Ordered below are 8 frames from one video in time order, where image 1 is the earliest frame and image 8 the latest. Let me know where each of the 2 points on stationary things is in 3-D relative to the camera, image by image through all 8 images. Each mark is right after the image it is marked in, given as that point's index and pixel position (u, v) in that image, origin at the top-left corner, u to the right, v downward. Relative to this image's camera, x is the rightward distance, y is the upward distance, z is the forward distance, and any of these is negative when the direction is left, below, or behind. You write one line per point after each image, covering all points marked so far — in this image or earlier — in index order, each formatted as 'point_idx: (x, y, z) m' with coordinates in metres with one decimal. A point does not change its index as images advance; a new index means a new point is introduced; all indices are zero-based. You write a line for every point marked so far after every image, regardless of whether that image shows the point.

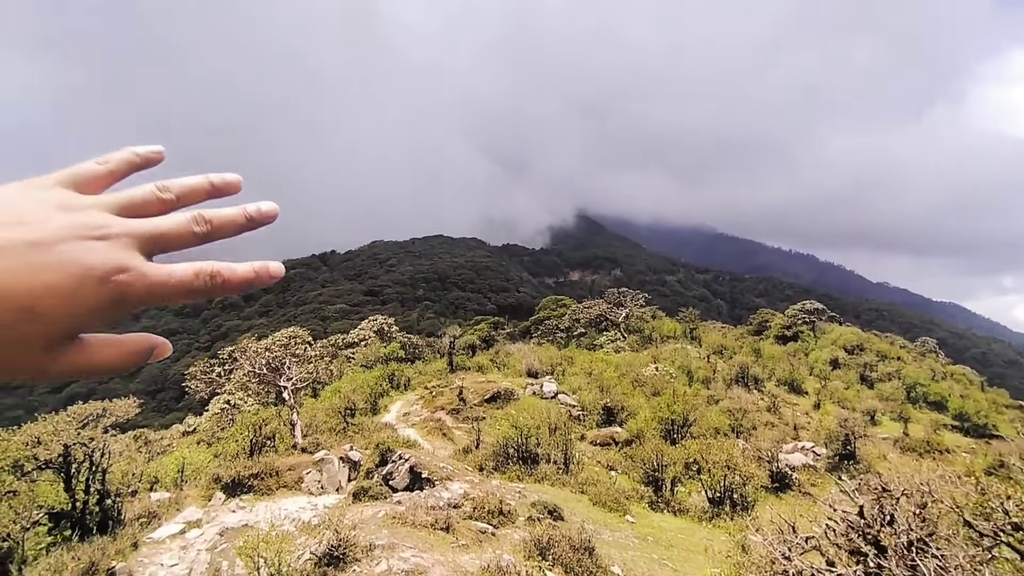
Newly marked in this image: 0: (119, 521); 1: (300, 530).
0: (-14.8, -8.7, +18.5) m
1: (-7.1, -7.9, +16.7) m
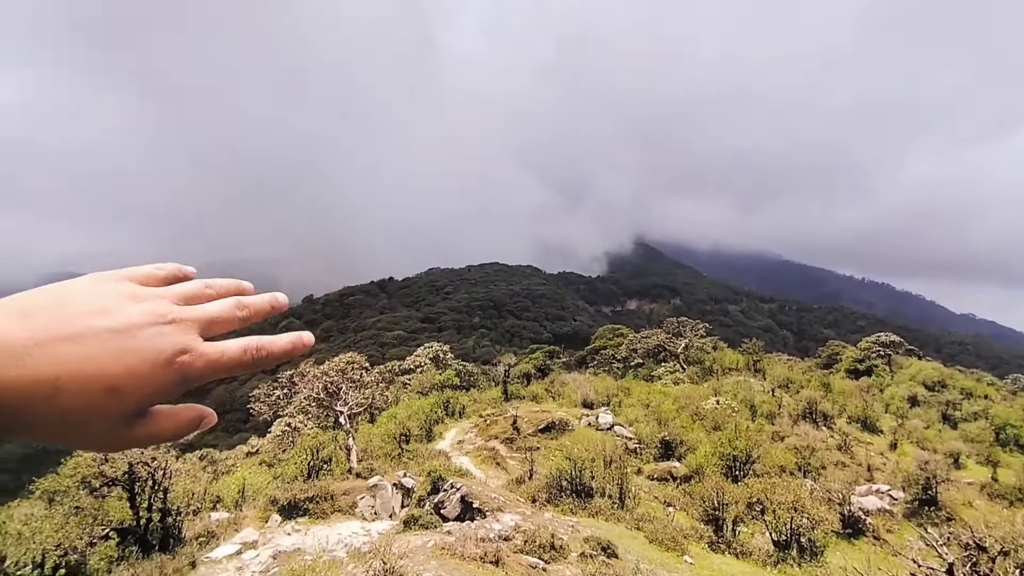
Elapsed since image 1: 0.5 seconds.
0: (-12.9, -9.7, +18.9) m
1: (-5.4, -8.8, +16.3) m
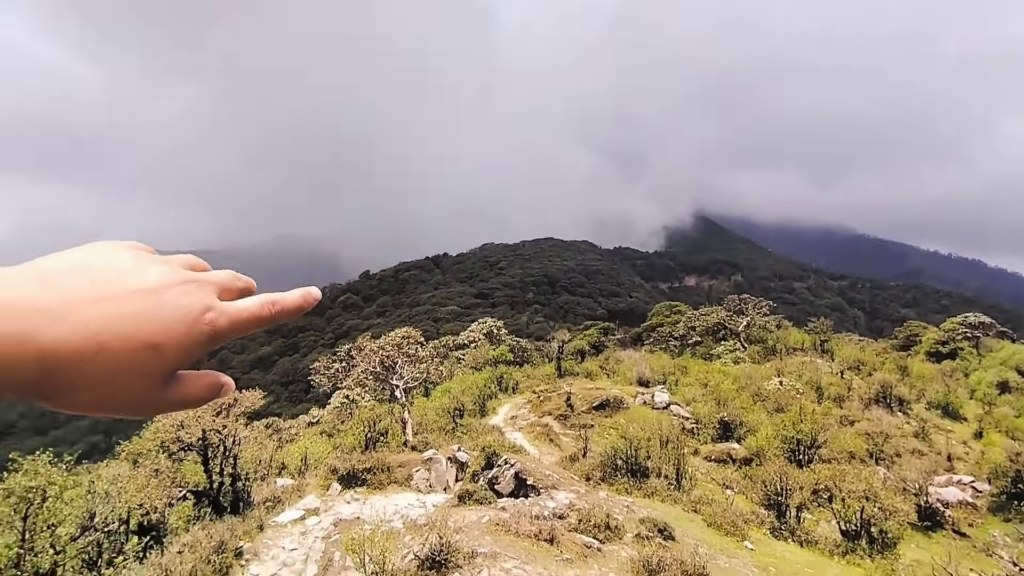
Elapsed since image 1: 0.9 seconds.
0: (-10.8, -8.7, +19.8) m
1: (-3.7, -8.0, +16.3) m
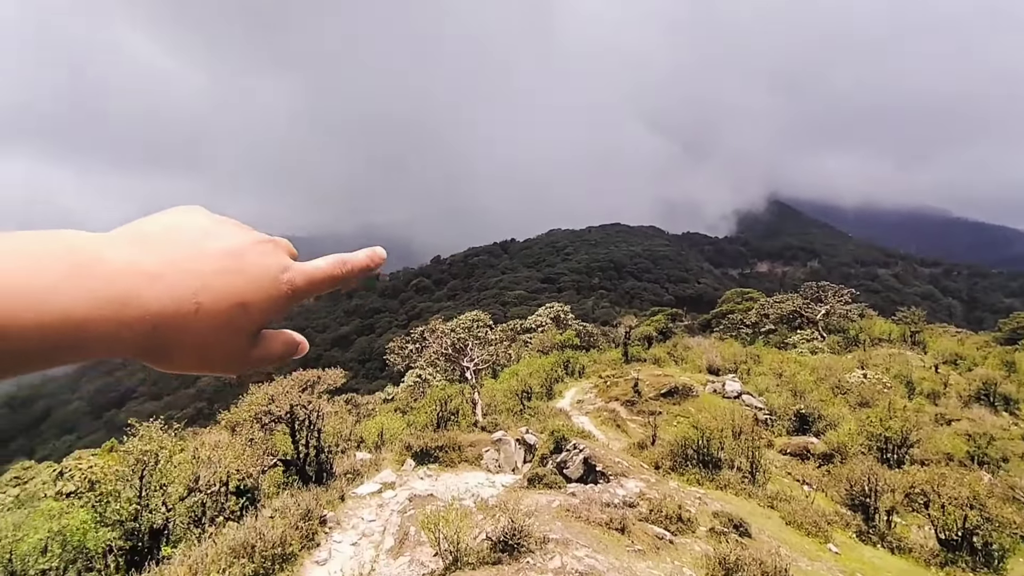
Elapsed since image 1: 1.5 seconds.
0: (-7.8, -8.0, +20.7) m
1: (-1.2, -7.4, +16.3) m
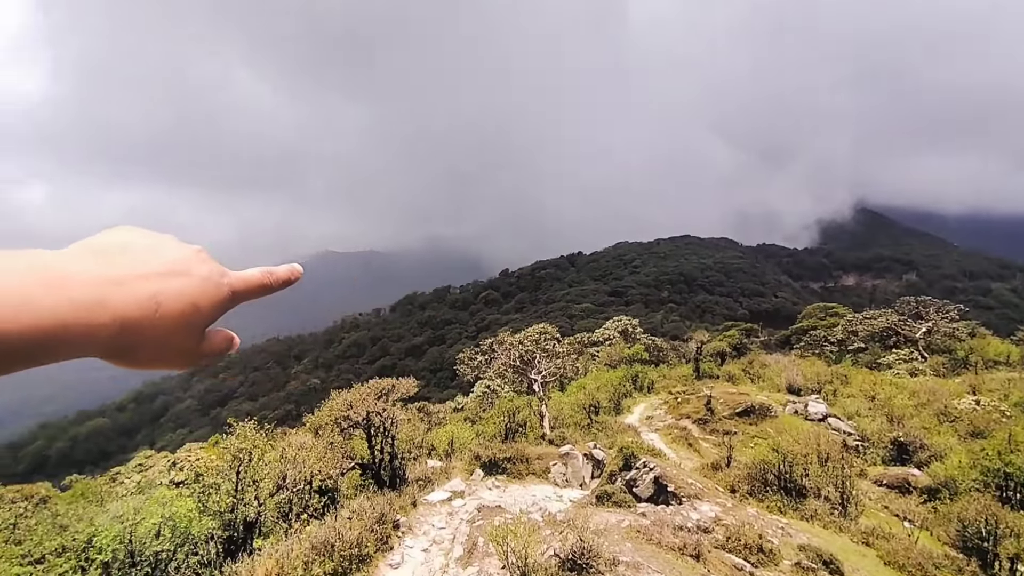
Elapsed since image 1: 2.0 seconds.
0: (-4.8, -8.4, +21.4) m
1: (+1.1, -7.8, +16.2) m
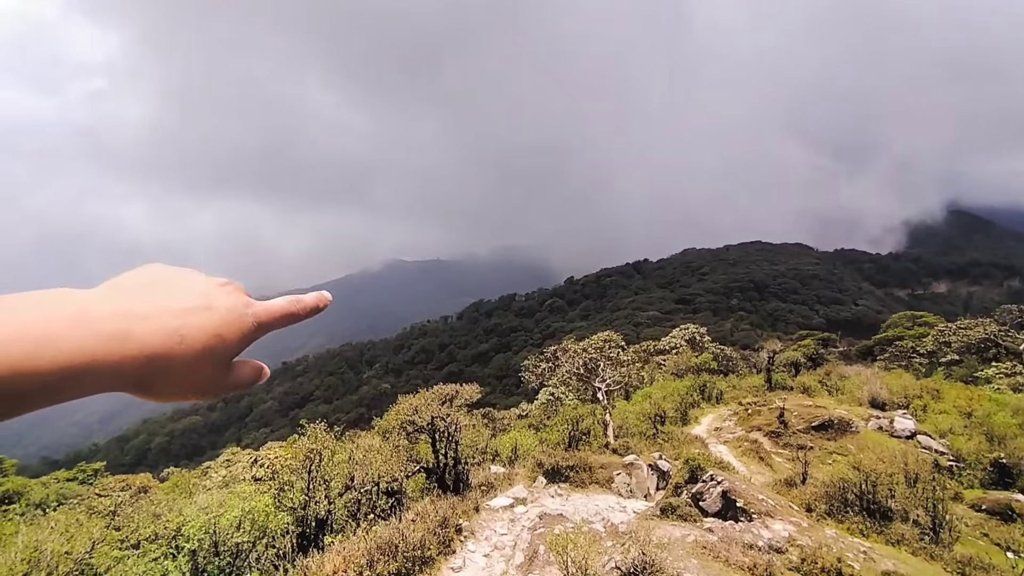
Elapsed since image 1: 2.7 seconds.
0: (-2.1, -8.7, +21.5) m
1: (+3.2, -8.0, +15.6) m
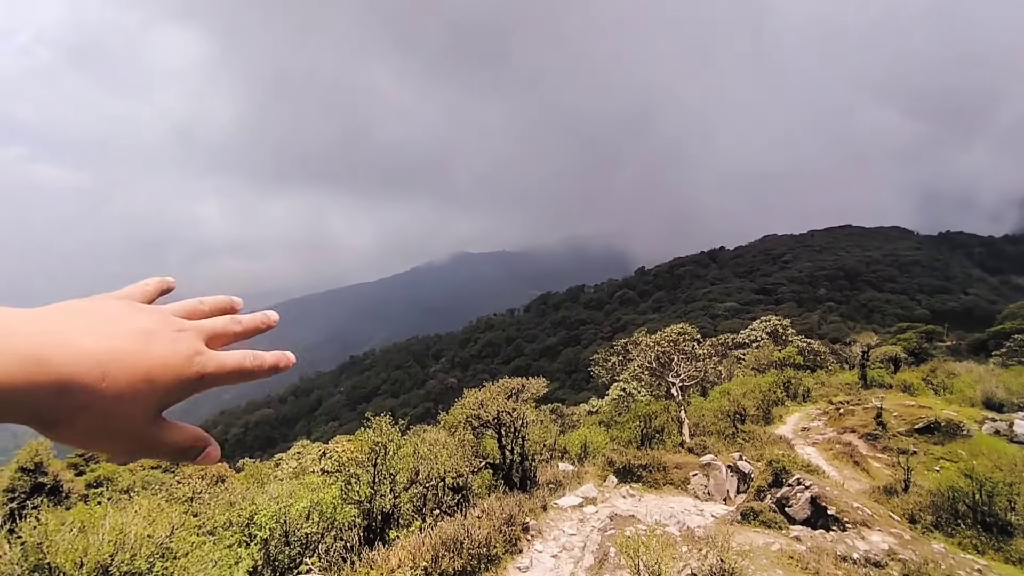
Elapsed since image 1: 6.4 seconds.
0: (+0.8, -8.5, +20.8) m
1: (+5.1, -7.8, +14.2) m
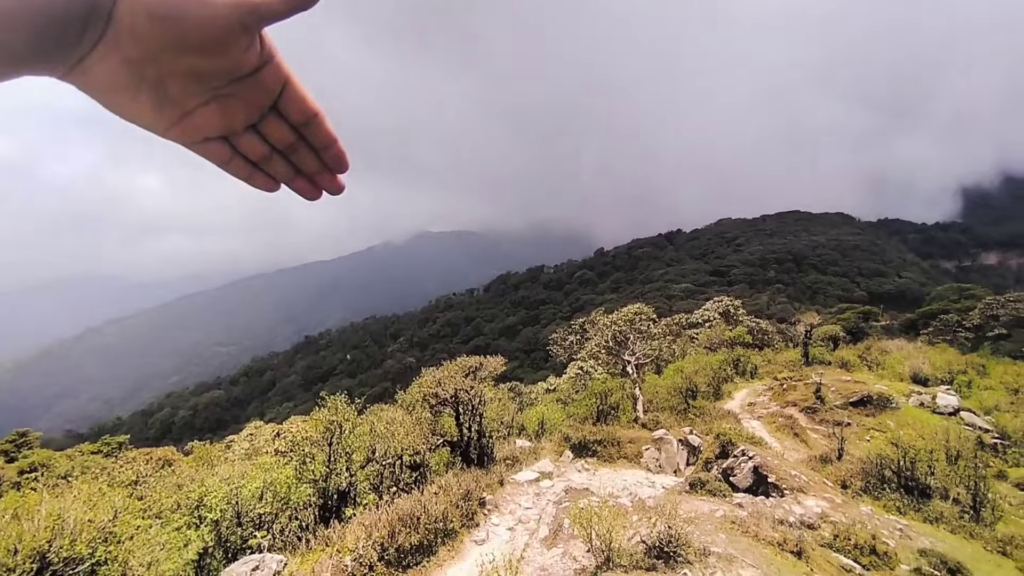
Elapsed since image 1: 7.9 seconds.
0: (-1.1, -7.6, +21.3) m
1: (+3.7, -7.3, +15.0) m
